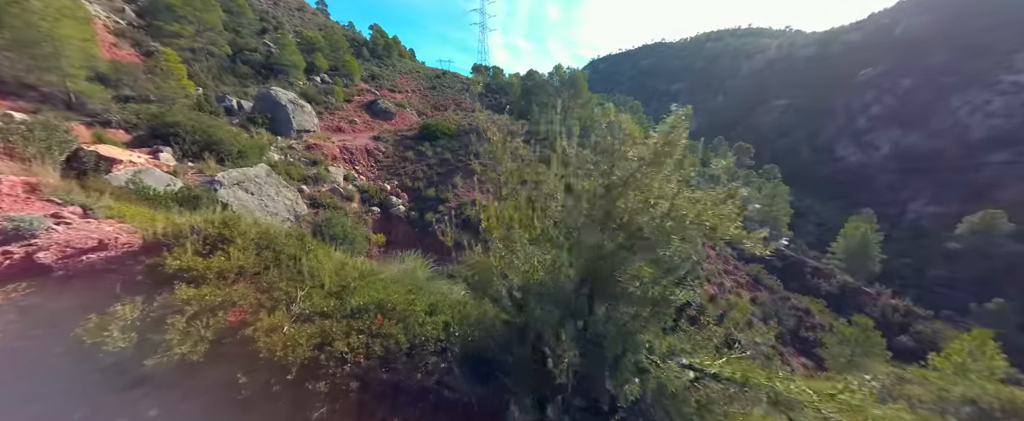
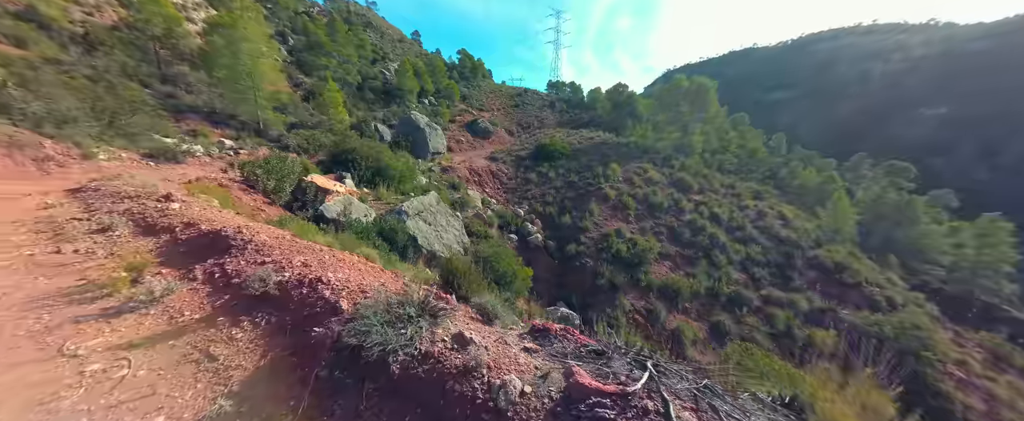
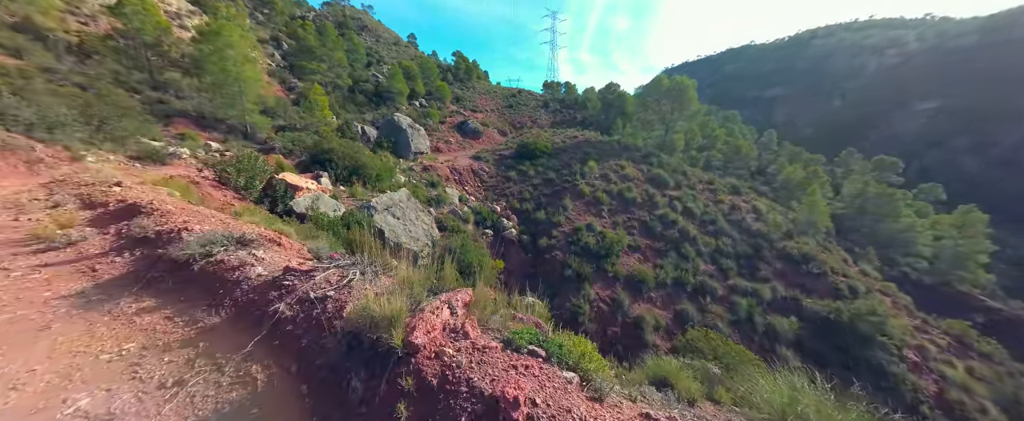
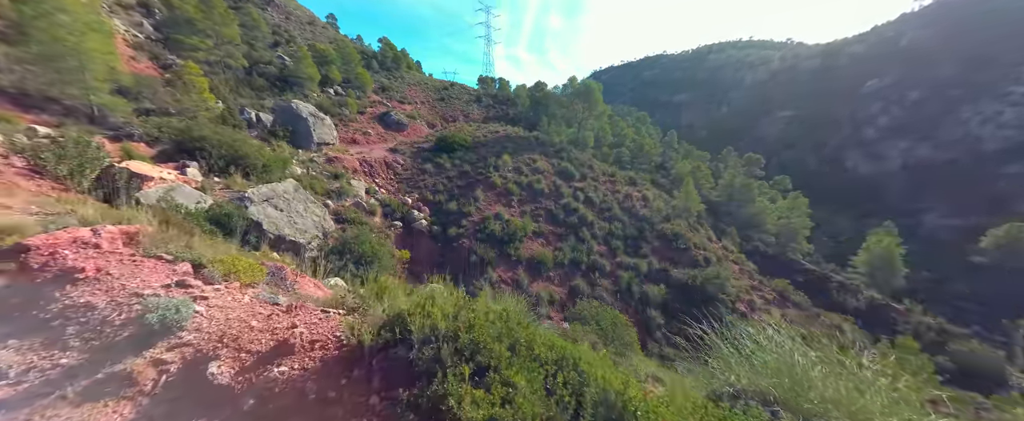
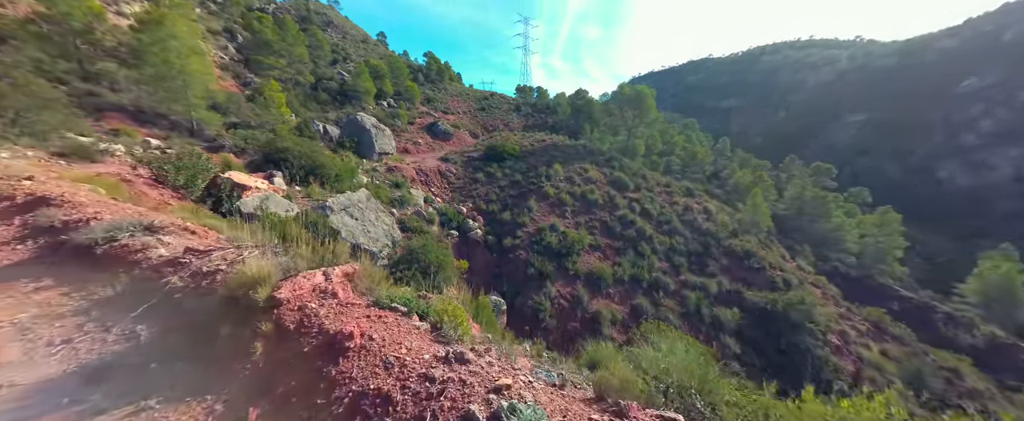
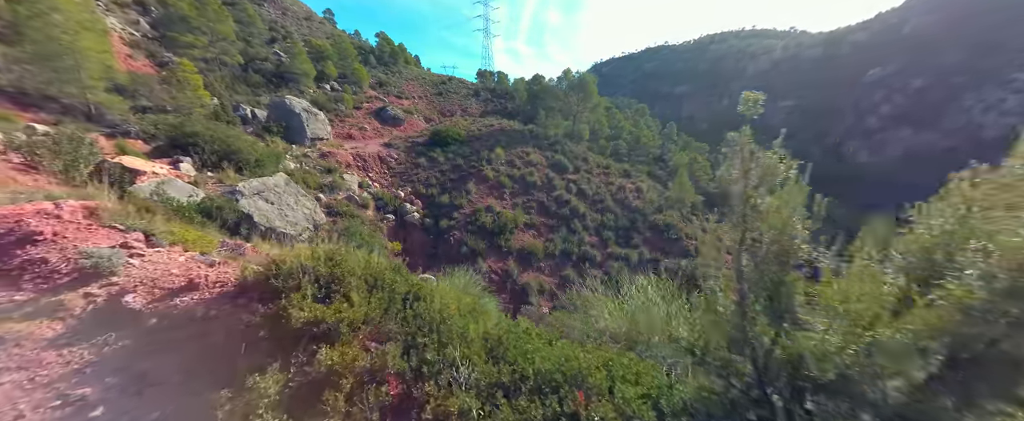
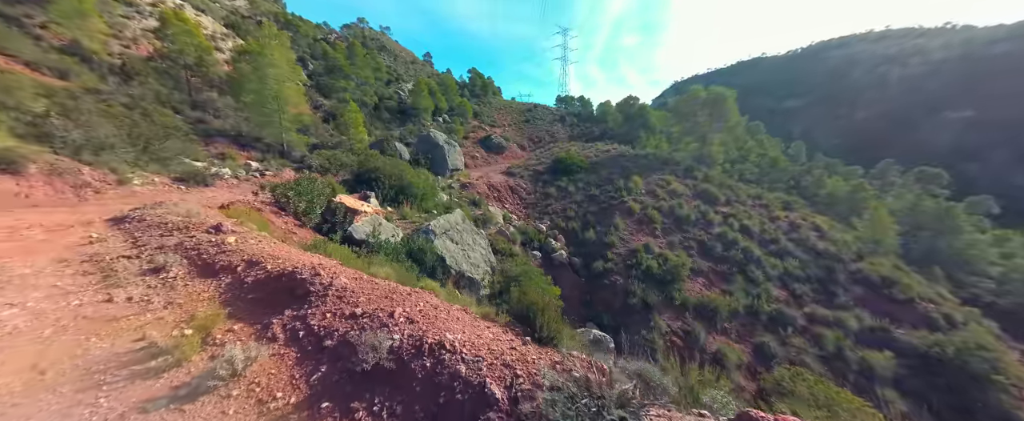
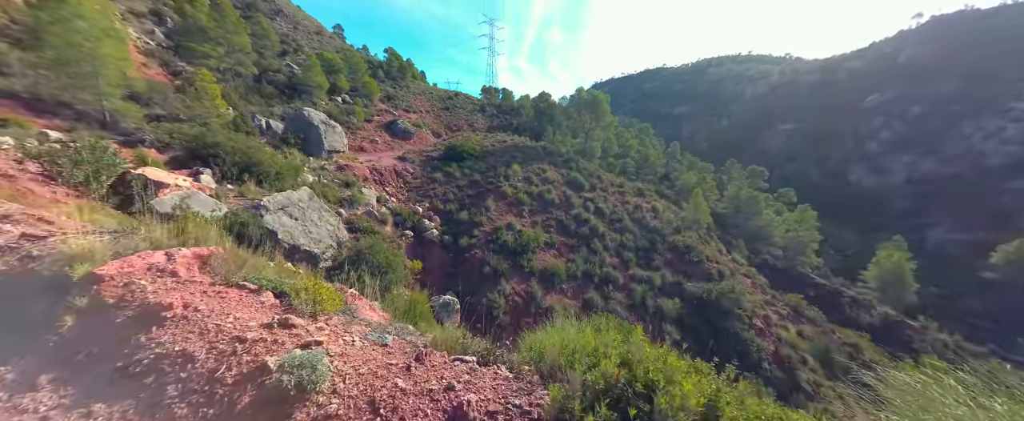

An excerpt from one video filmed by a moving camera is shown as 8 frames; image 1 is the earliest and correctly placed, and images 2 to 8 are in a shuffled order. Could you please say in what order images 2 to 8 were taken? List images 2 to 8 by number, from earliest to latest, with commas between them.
6, 4, 8, 5, 3, 2, 7
